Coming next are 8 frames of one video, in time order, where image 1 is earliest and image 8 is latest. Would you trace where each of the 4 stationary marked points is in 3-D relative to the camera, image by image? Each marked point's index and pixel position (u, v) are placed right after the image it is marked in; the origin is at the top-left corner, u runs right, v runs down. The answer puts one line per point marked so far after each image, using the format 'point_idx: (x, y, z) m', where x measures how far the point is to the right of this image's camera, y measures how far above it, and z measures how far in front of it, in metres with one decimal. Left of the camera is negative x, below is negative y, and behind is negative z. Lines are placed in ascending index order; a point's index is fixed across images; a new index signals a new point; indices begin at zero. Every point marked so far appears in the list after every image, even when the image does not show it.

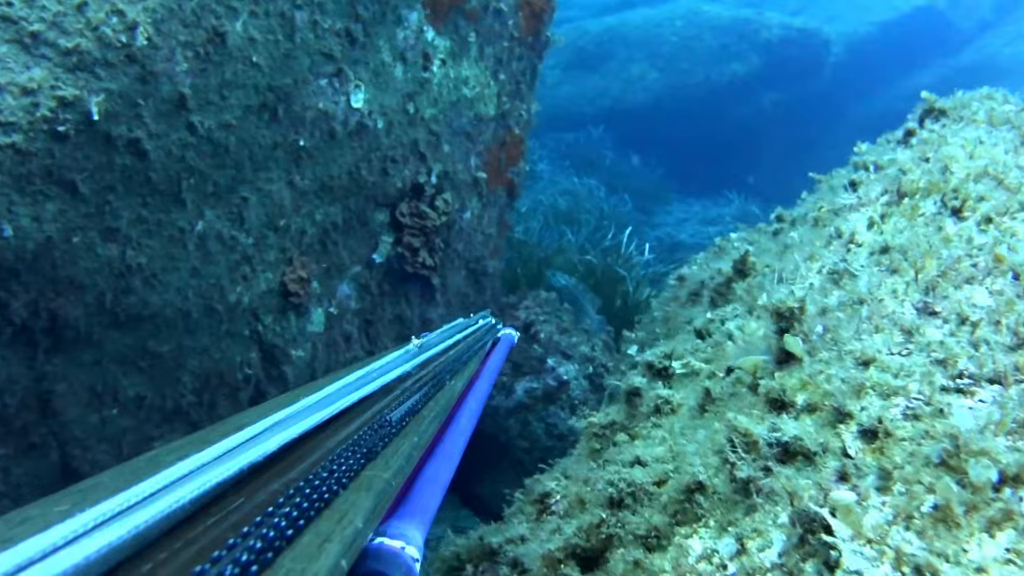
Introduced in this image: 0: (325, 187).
0: (-0.6, +0.3, +5.5) m
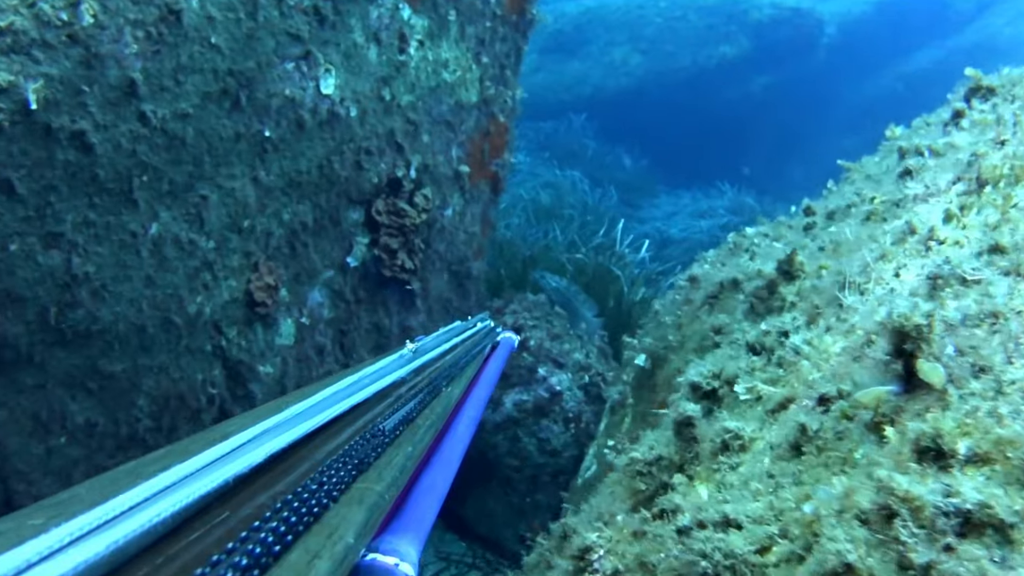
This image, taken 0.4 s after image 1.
0: (-0.6, +0.3, +4.9) m
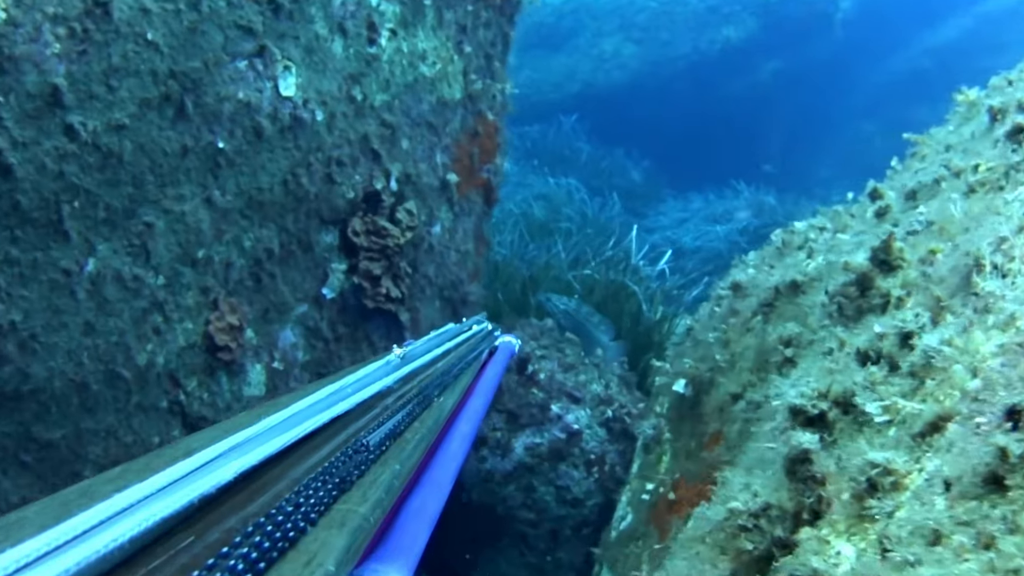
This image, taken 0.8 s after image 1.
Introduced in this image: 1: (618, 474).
0: (-0.6, +0.2, +4.1) m
1: (+0.3, -0.5, +4.8) m
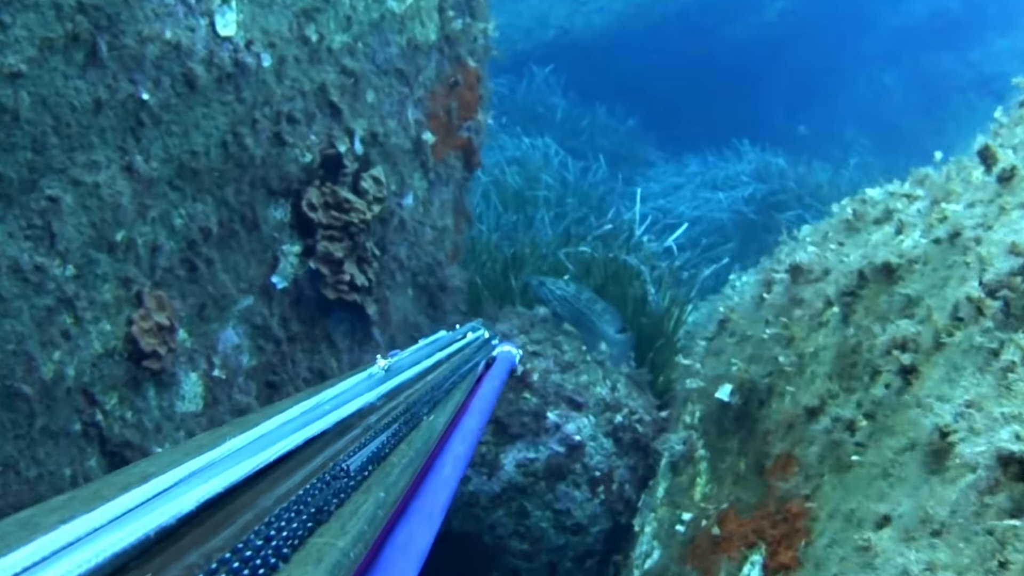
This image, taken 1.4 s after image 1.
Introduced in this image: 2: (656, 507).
0: (-0.6, +0.2, +3.2) m
1: (+0.3, -0.4, +4.0) m
2: (+0.3, -0.4, +3.6) m
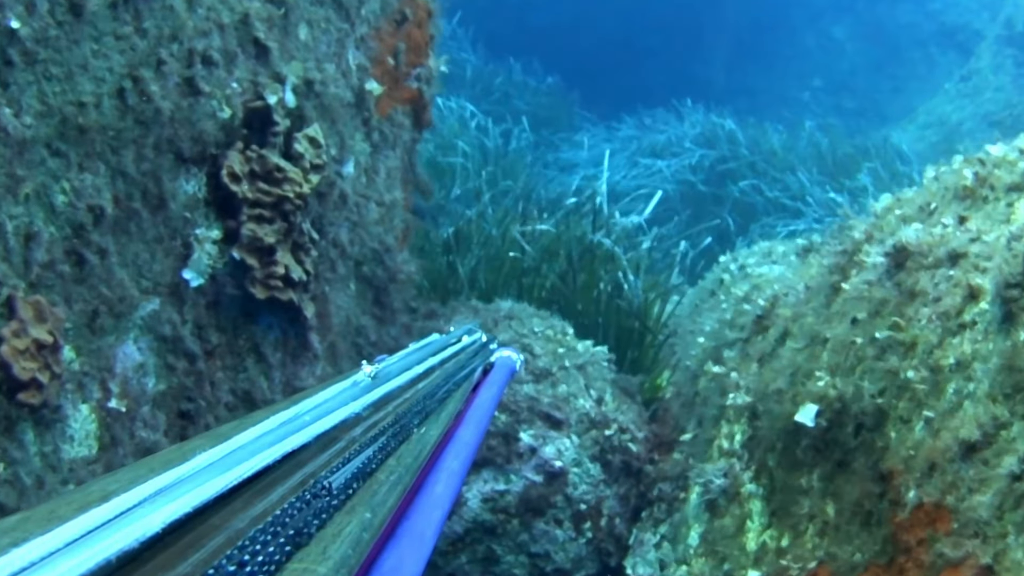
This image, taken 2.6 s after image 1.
0: (-0.6, +0.2, +2.3) m
1: (+0.2, -0.4, +3.2) m
2: (+0.3, -0.4, +2.8) m
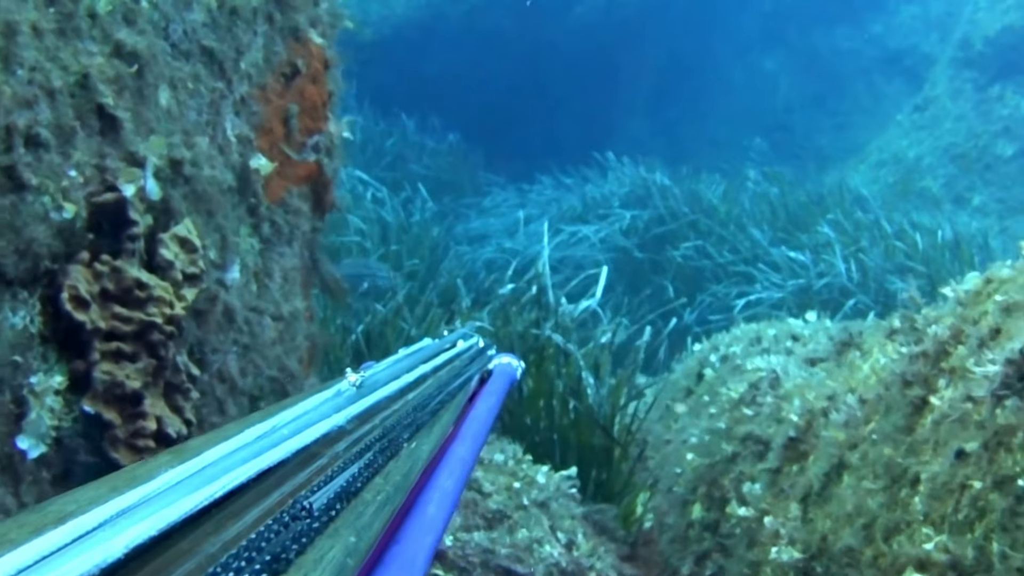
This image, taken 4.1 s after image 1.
0: (-0.6, 0.0, +1.6) m
1: (+0.1, -0.6, +2.5) m
2: (+0.2, -0.6, +2.1) m
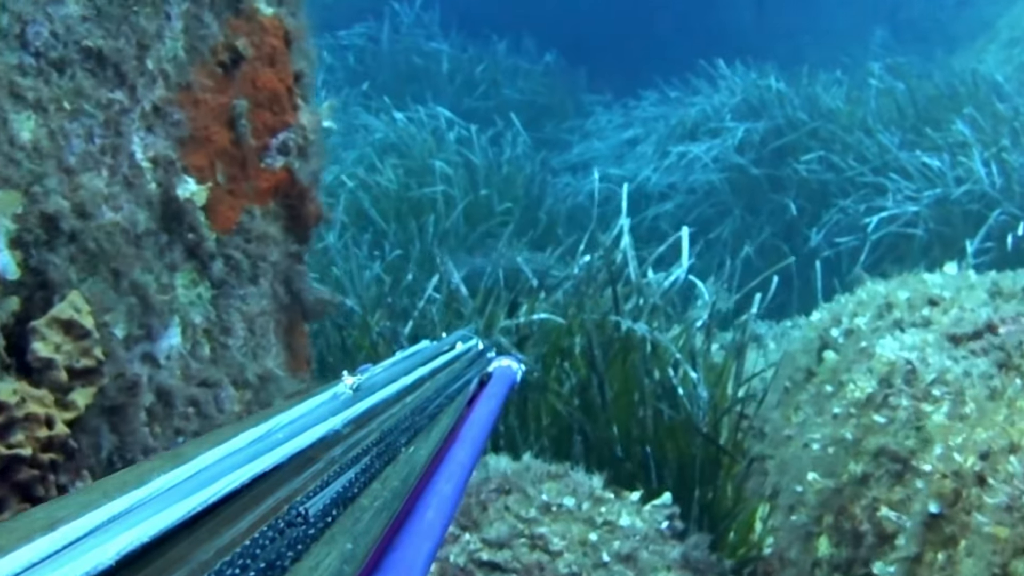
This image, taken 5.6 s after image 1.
0: (-0.6, -0.1, +1.1) m
1: (+0.2, -0.6, +2.0) m
2: (+0.3, -0.6, +1.6) m
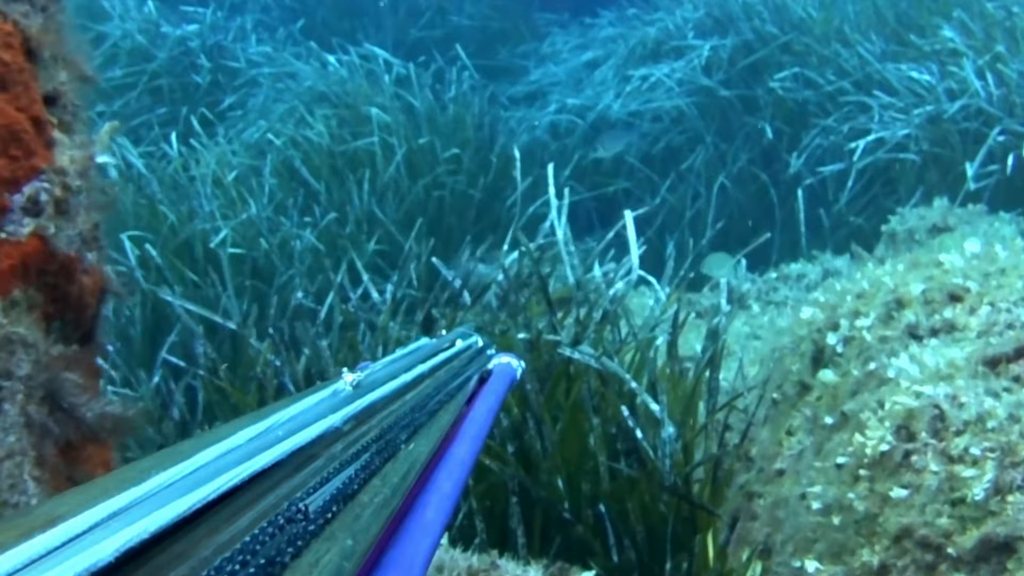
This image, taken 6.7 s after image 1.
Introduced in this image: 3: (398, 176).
0: (-0.7, -0.2, +0.5) m
1: (+0.2, -0.6, +1.5) m
2: (+0.3, -0.6, +1.1) m
3: (-0.3, +0.3, +5.0) m
